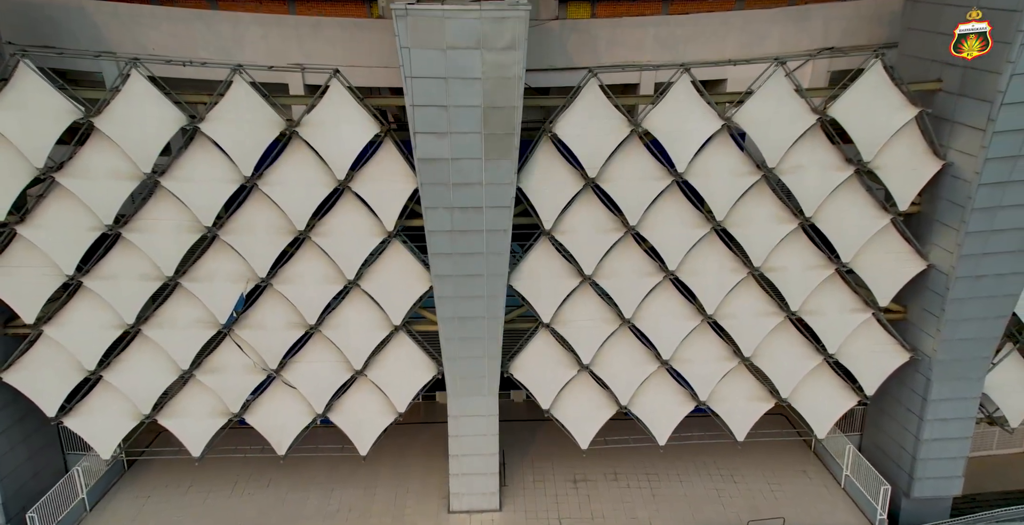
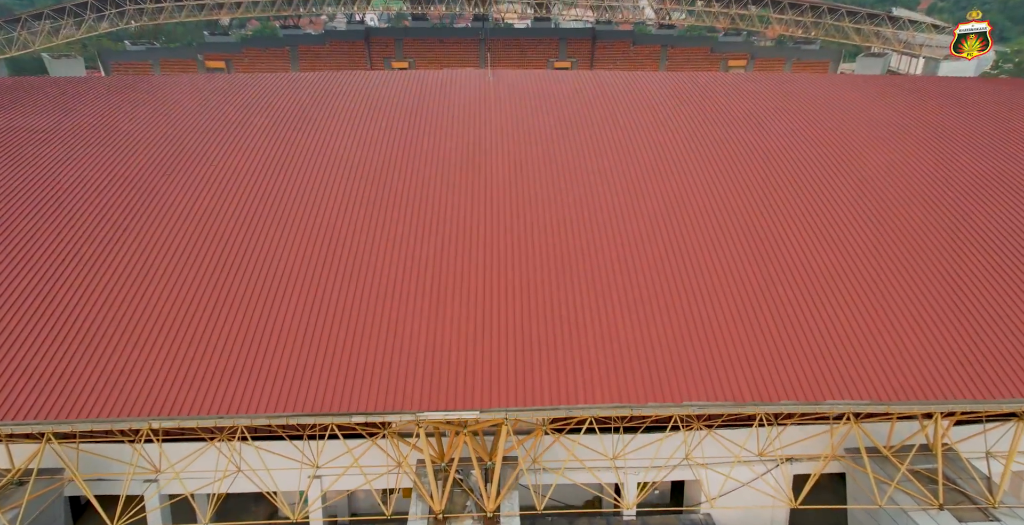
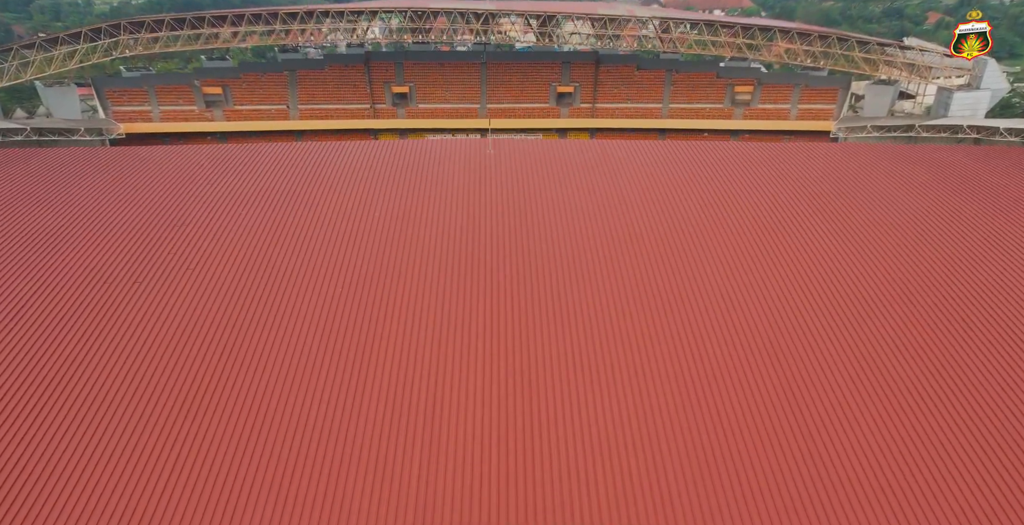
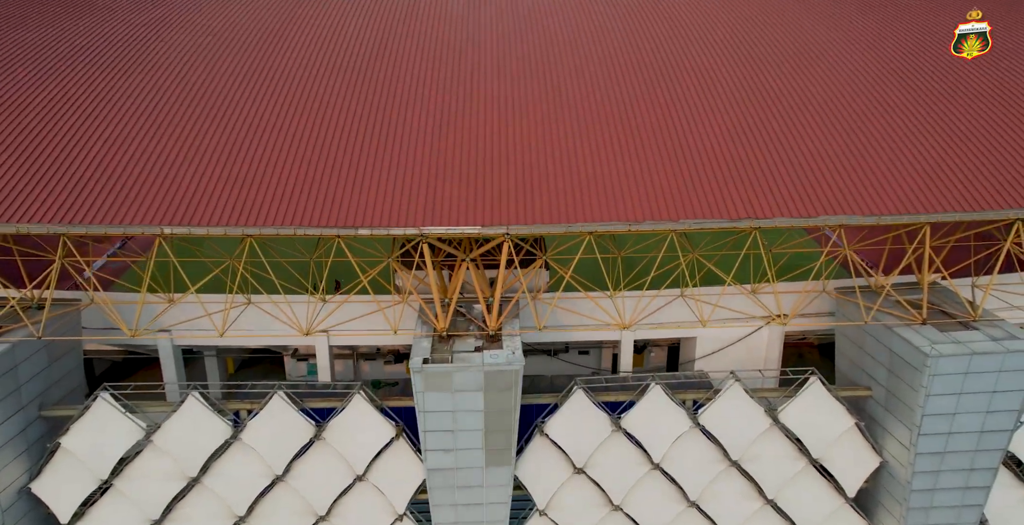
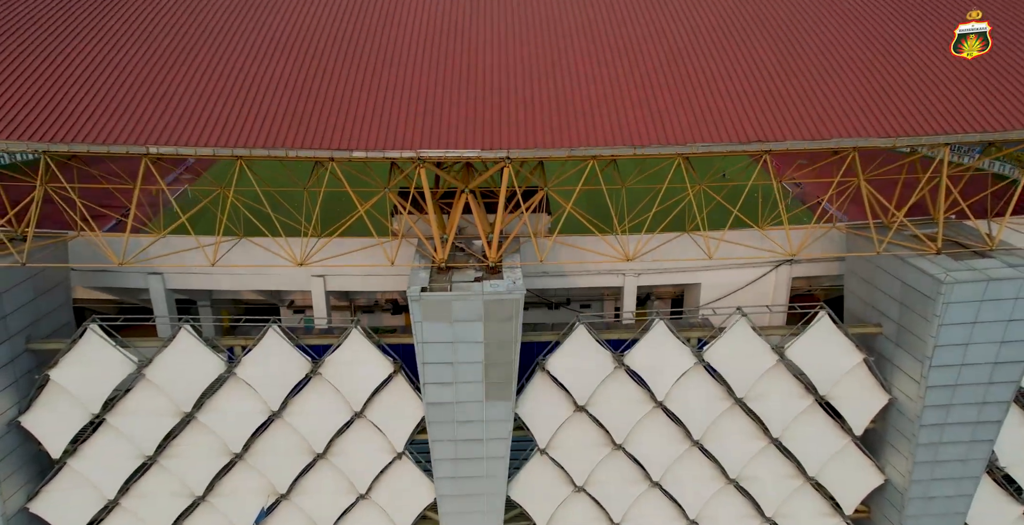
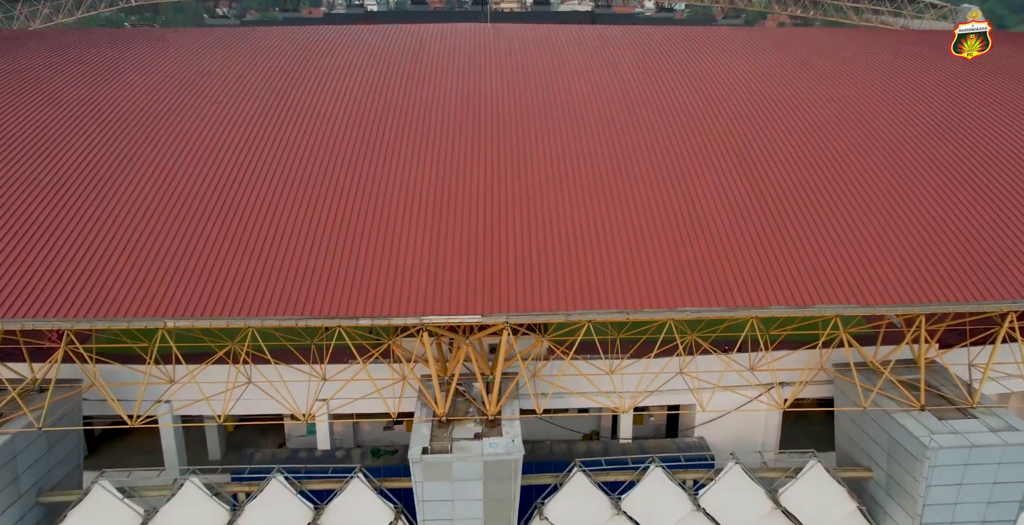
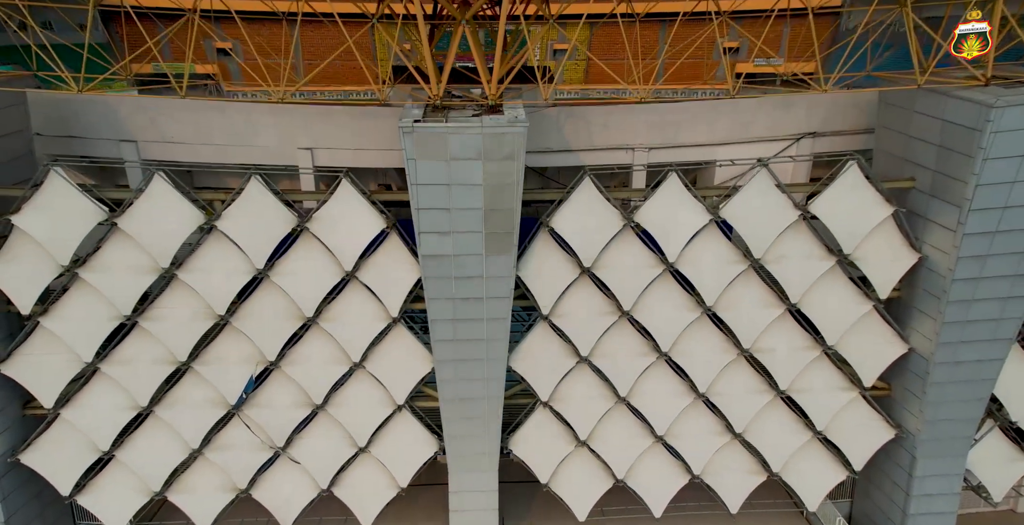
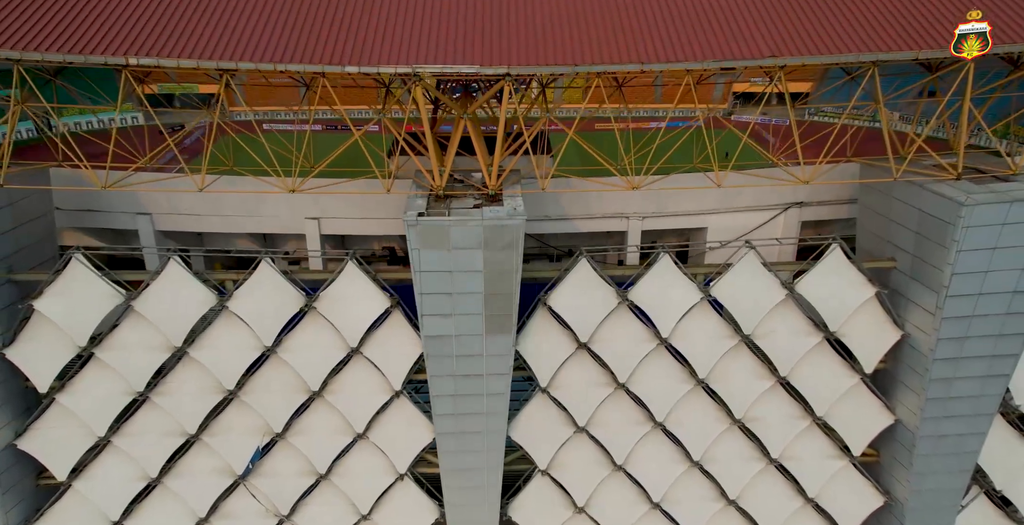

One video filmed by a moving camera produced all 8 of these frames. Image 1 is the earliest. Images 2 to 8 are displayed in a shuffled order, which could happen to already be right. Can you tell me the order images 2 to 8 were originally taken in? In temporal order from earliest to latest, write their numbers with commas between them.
7, 8, 5, 4, 6, 2, 3
